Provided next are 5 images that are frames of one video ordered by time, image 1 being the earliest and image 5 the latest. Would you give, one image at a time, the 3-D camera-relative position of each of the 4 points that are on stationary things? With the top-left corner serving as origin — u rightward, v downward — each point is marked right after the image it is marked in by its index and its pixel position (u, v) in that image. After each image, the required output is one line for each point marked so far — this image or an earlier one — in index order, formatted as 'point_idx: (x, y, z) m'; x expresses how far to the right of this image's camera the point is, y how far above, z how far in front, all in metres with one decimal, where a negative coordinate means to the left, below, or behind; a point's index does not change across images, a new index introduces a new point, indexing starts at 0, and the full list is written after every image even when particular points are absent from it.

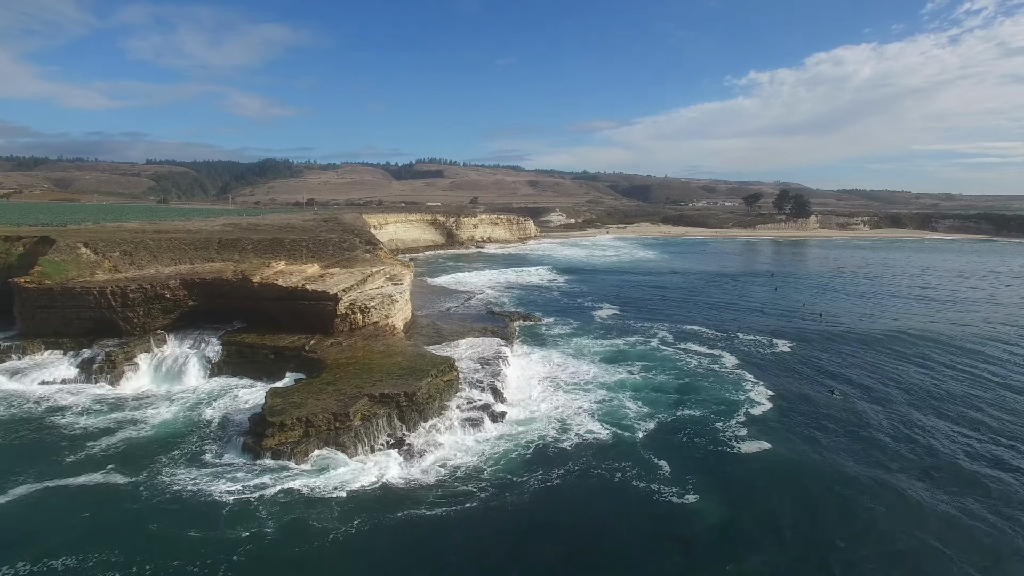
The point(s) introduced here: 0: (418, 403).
0: (-2.3, -2.8, +15.7) m
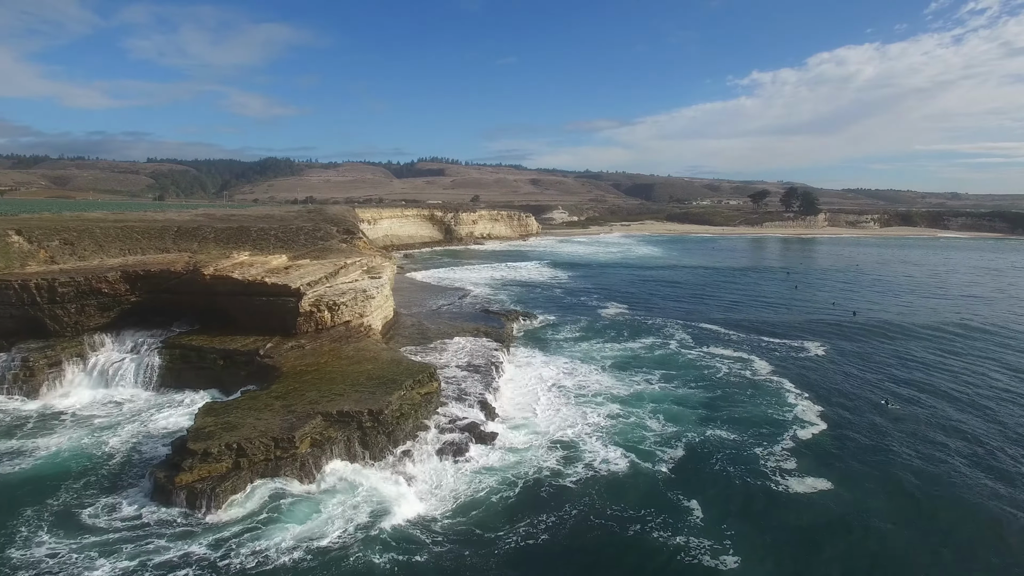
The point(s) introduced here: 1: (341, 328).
0: (-2.4, -2.6, +12.6) m
1: (-4.8, -1.1, +18.5) m
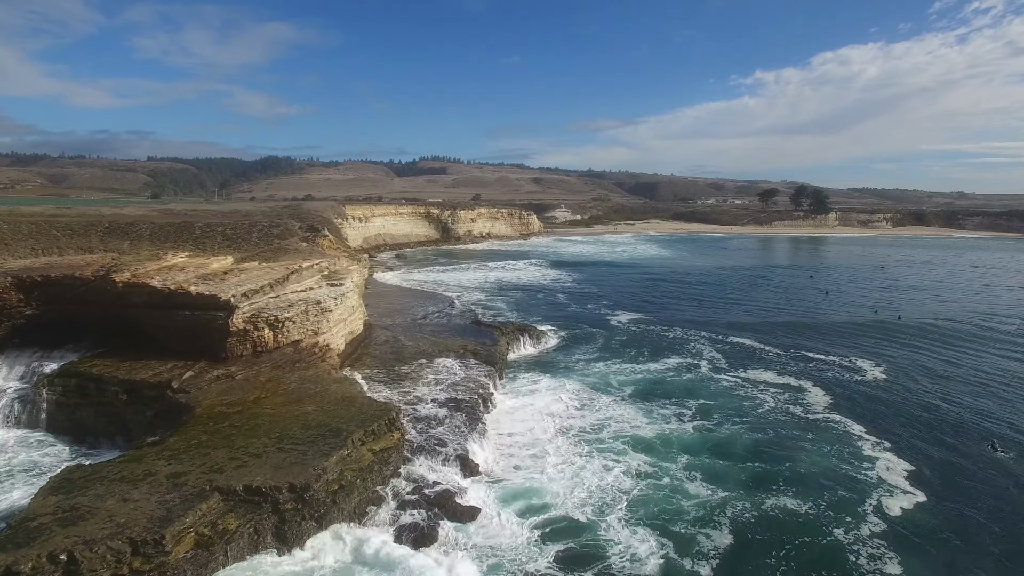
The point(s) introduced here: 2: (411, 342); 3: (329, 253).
0: (-2.6, -2.8, +8.7) m
1: (-5.0, -1.4, +14.6) m
2: (-3.0, -1.6, +18.7) m
3: (-5.4, +1.0, +19.2) m
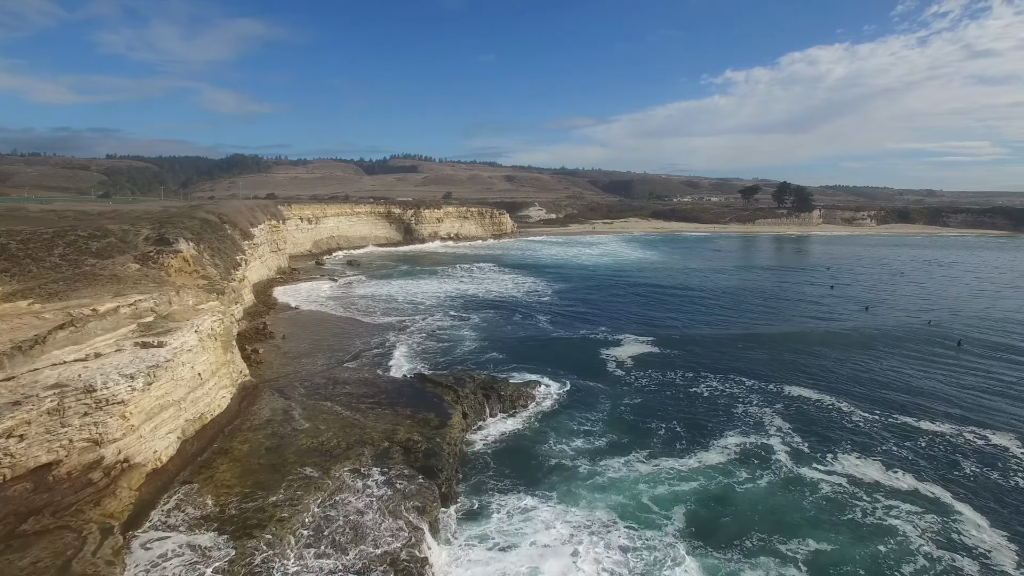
0: (-2.9, -3.7, +1.5) m
1: (-5.5, -2.2, +7.4) m
2: (-3.7, -2.4, +11.5) m
3: (-6.1, +0.2, +11.9) m
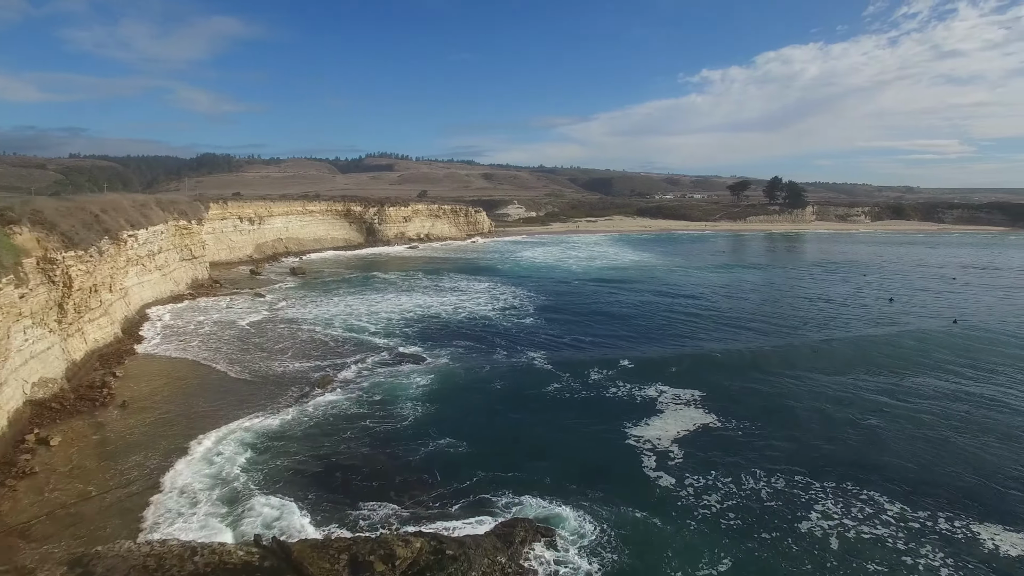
0: (-2.8, -4.5, -6.5) m
1: (-5.6, -3.1, -0.7) m
2: (-3.9, -3.2, +3.5) m
3: (-6.4, -0.6, +3.8) m
